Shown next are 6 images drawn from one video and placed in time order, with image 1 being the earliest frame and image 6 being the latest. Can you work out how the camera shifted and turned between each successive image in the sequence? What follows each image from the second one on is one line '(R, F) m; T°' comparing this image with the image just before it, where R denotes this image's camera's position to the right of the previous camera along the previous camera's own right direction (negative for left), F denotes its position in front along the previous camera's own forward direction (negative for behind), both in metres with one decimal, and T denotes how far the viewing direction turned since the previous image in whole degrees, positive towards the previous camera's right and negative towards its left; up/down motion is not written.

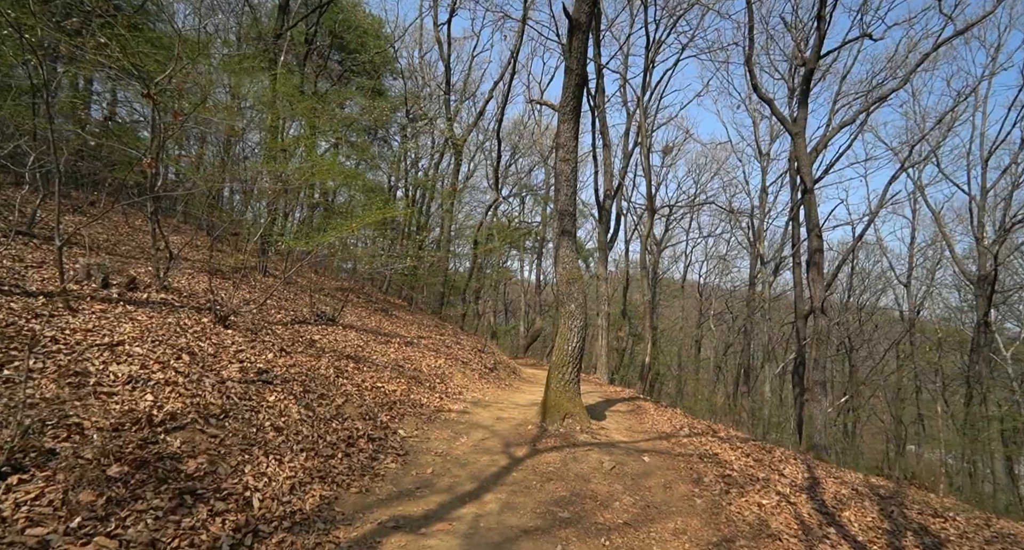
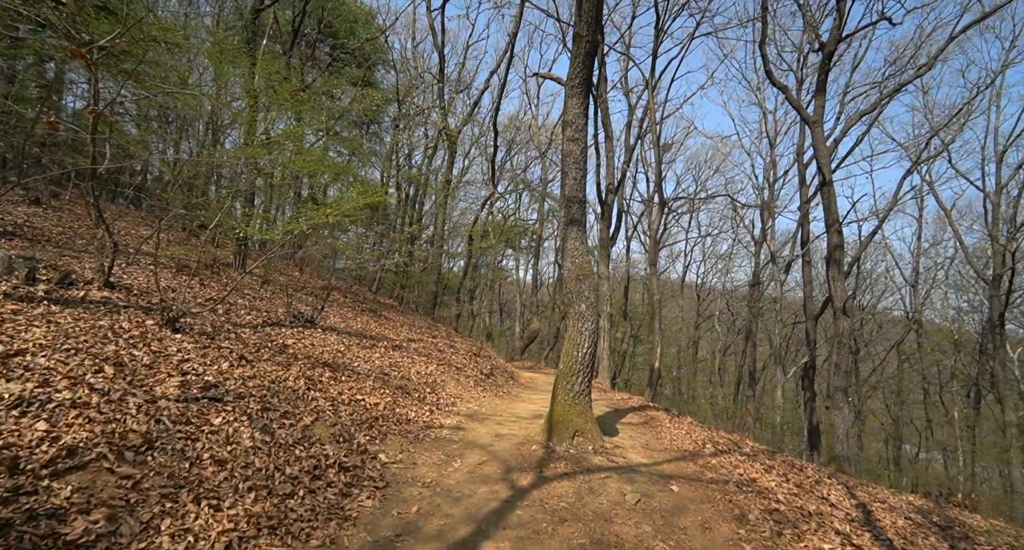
(-0.1, +1.0) m; +1°
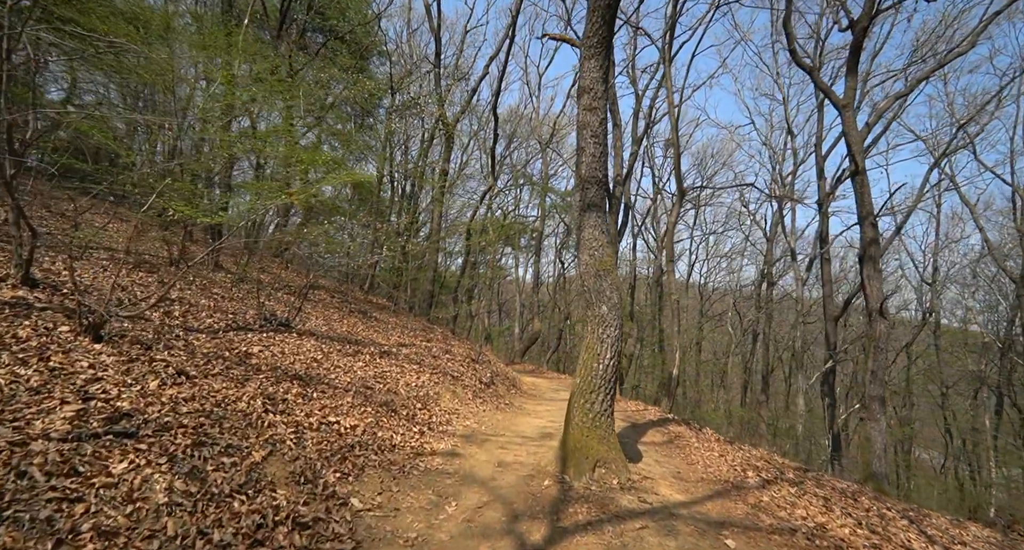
(-0.1, +1.1) m; 0°
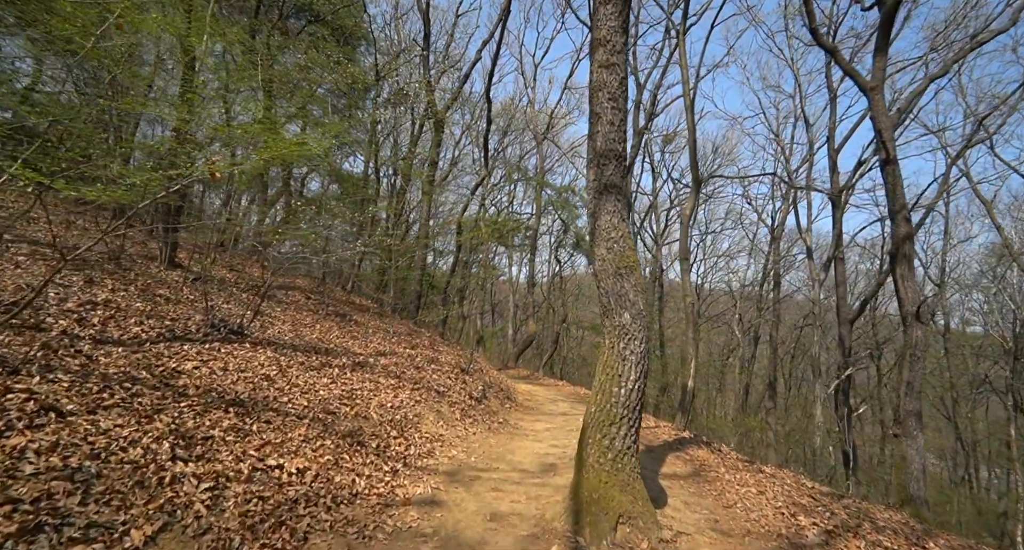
(0.0, +1.2) m; +1°
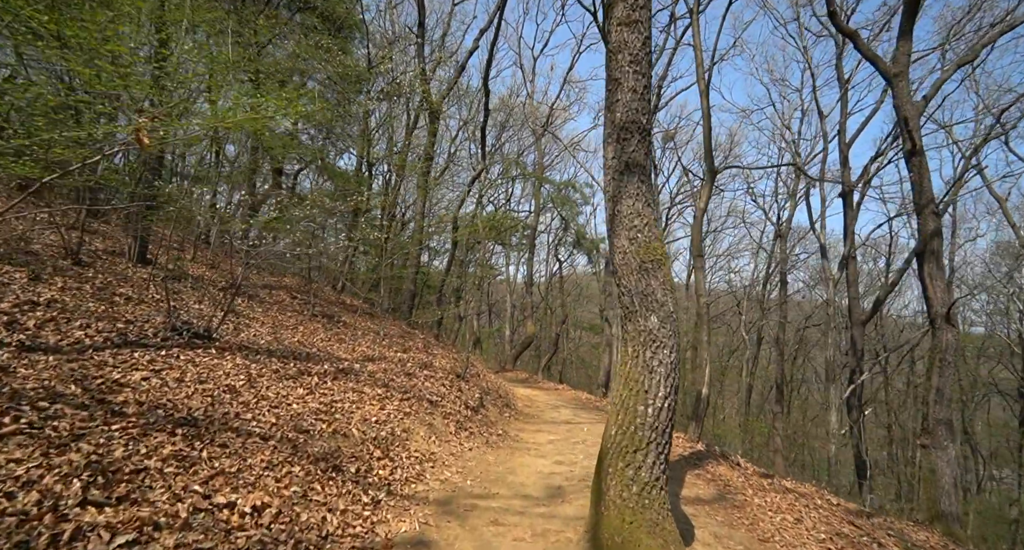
(-0.1, +0.7) m; 0°
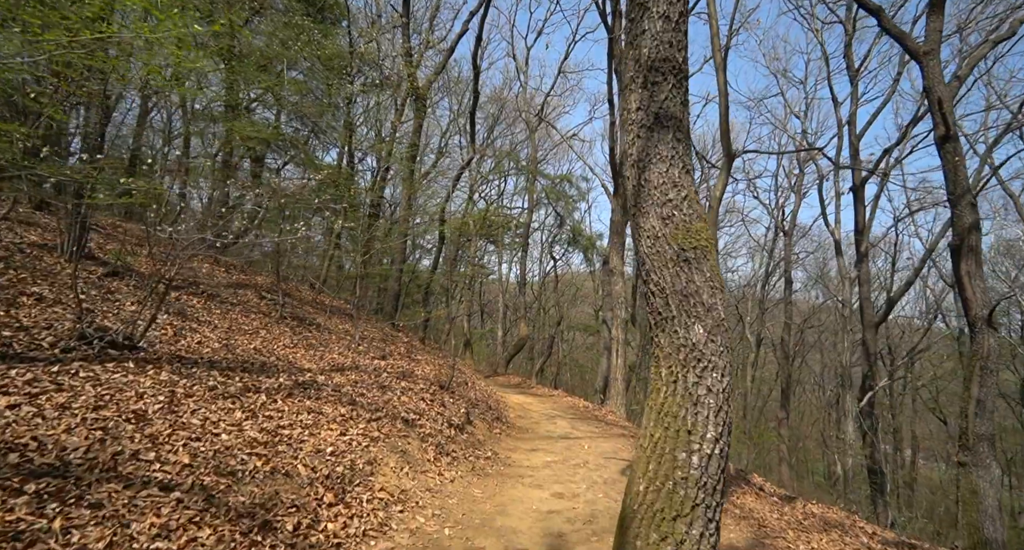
(0.0, +1.0) m; +1°
